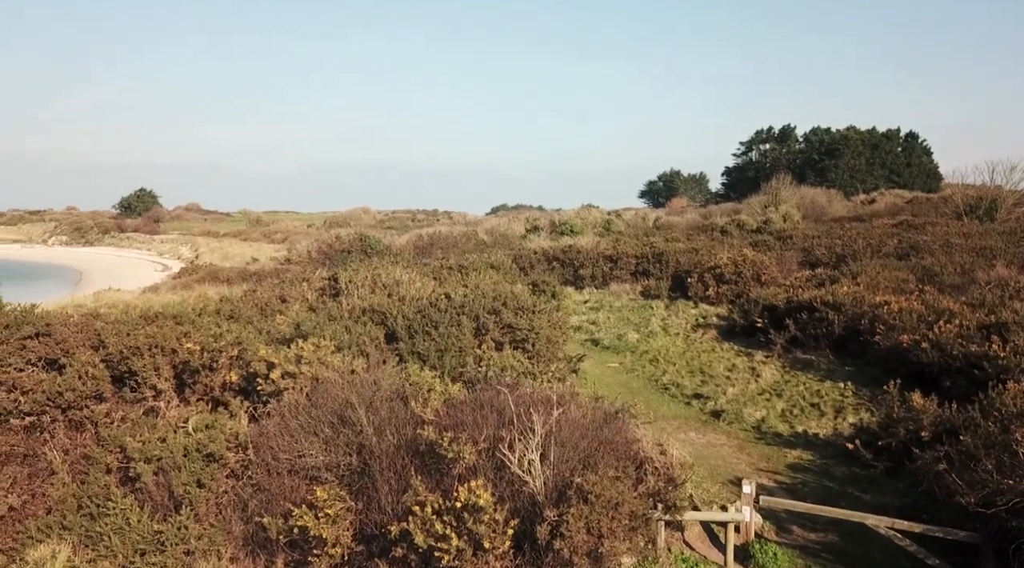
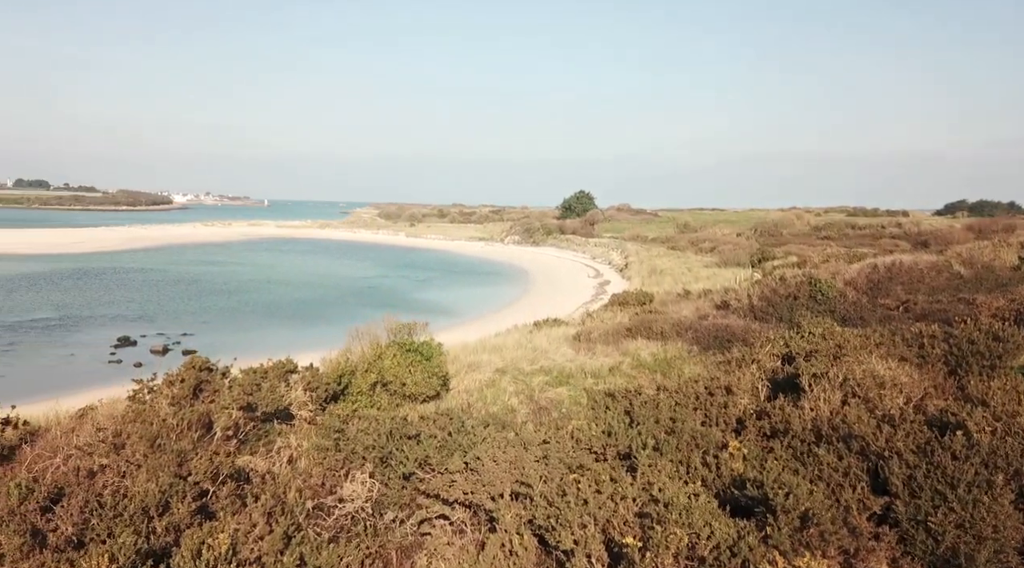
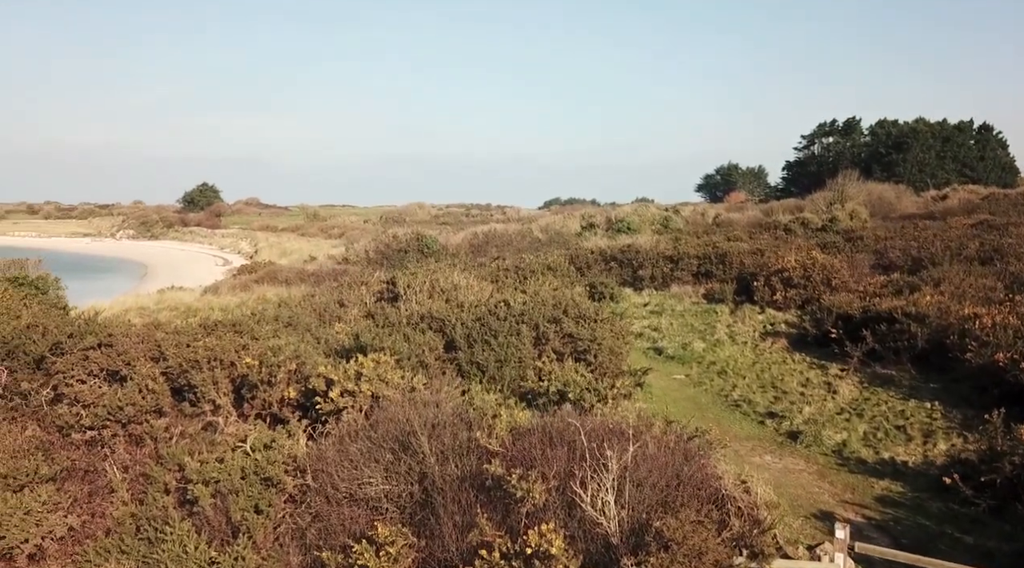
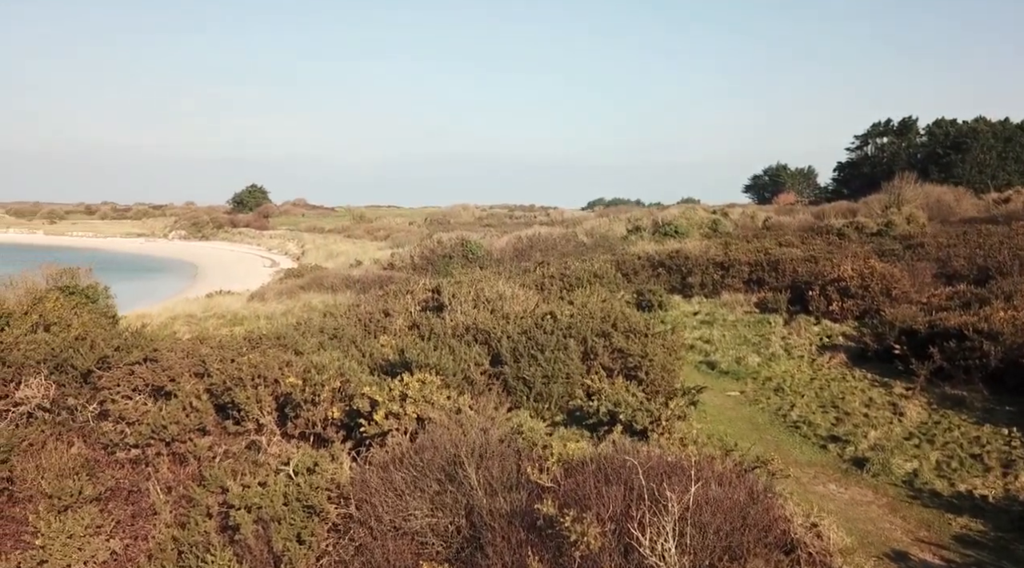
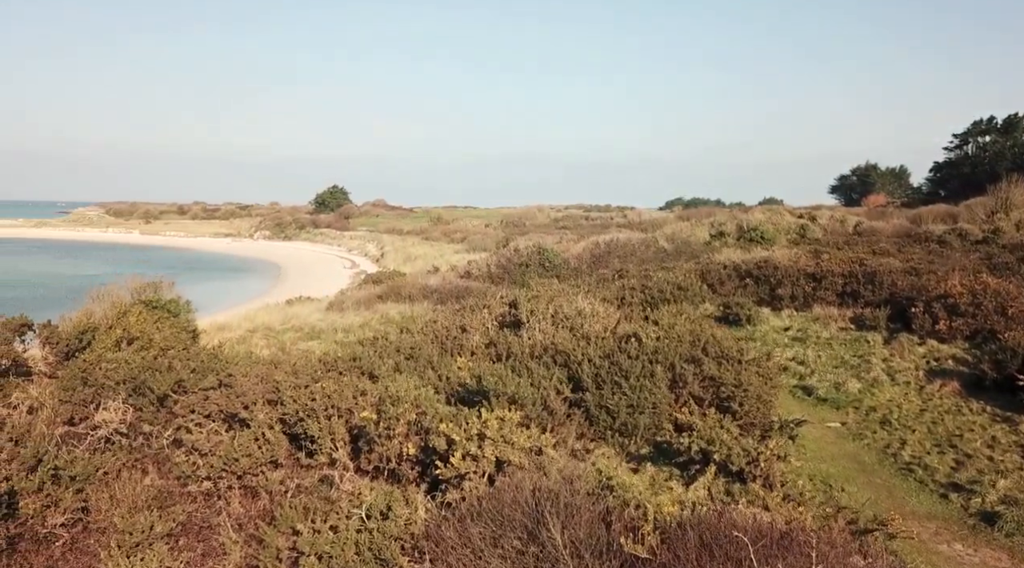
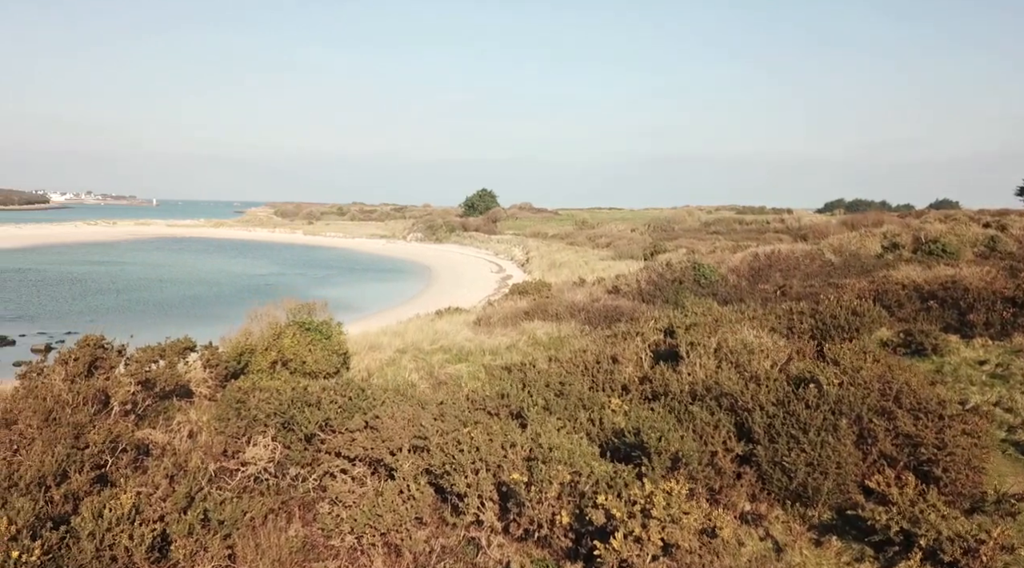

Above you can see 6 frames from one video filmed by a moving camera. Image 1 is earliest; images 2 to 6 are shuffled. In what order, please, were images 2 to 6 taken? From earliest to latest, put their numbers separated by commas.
3, 4, 5, 6, 2
